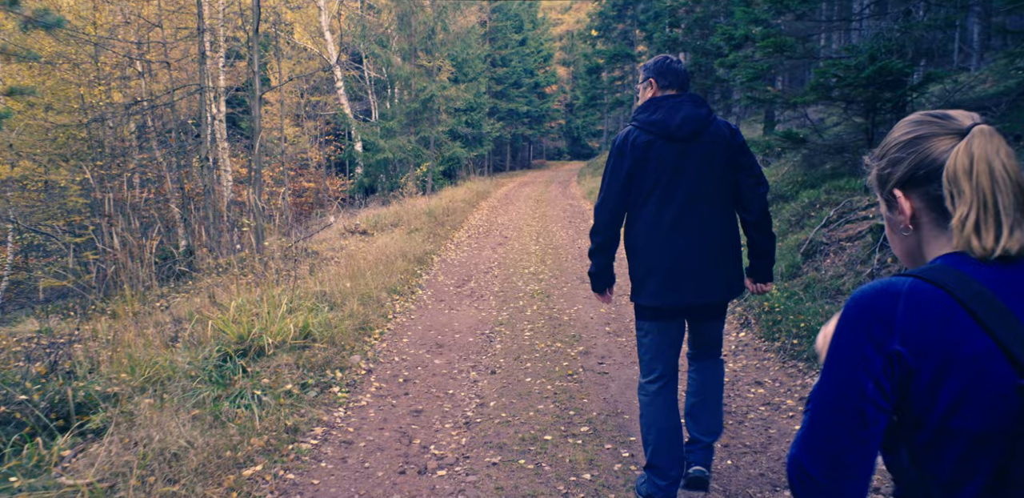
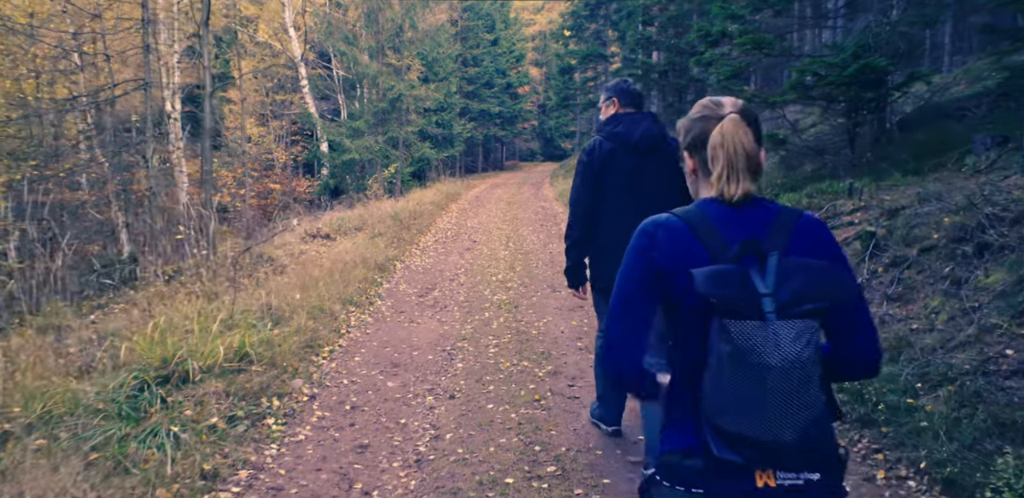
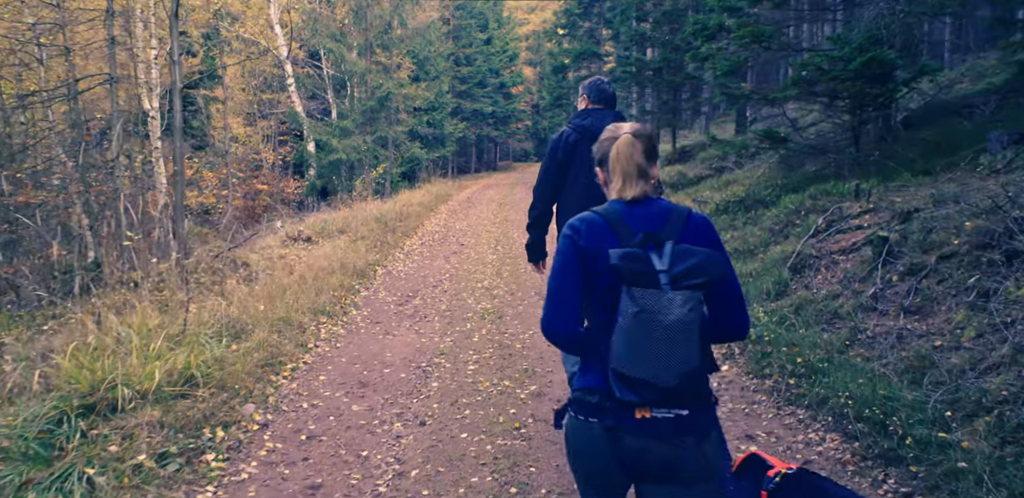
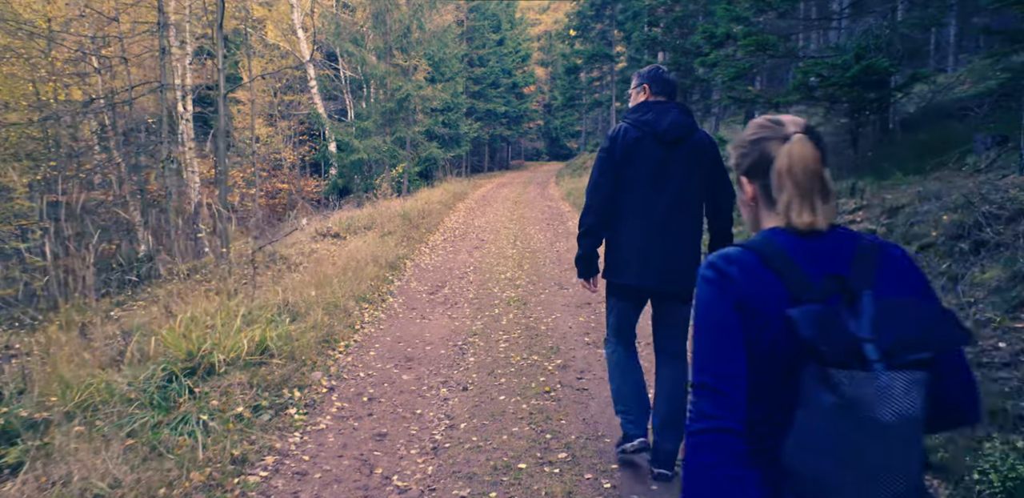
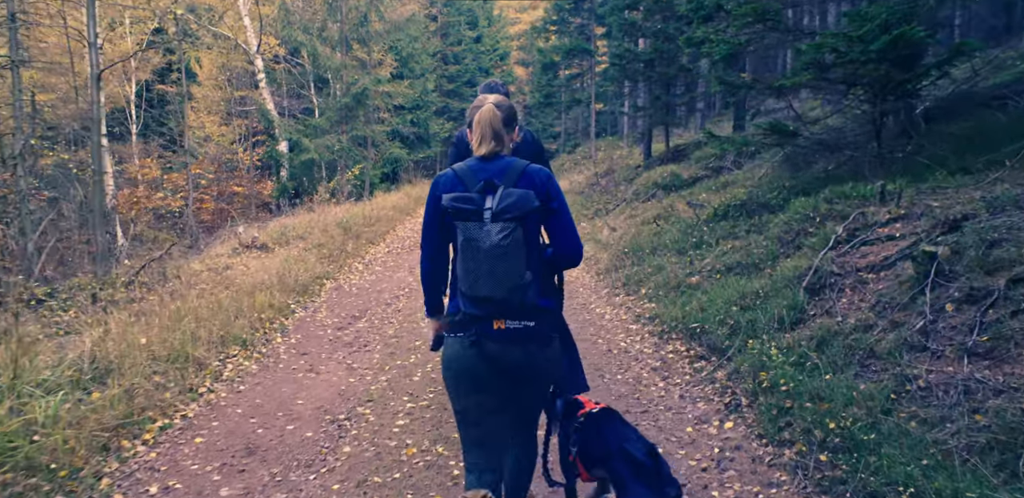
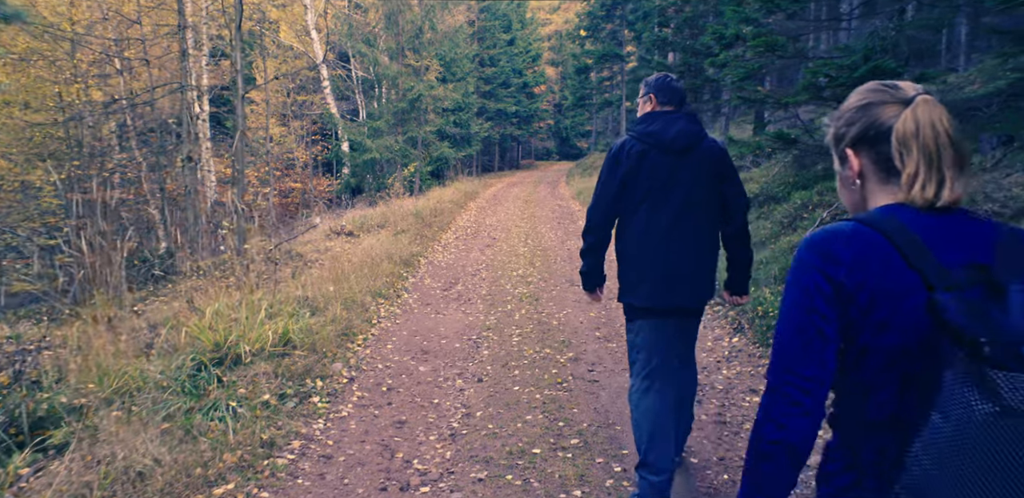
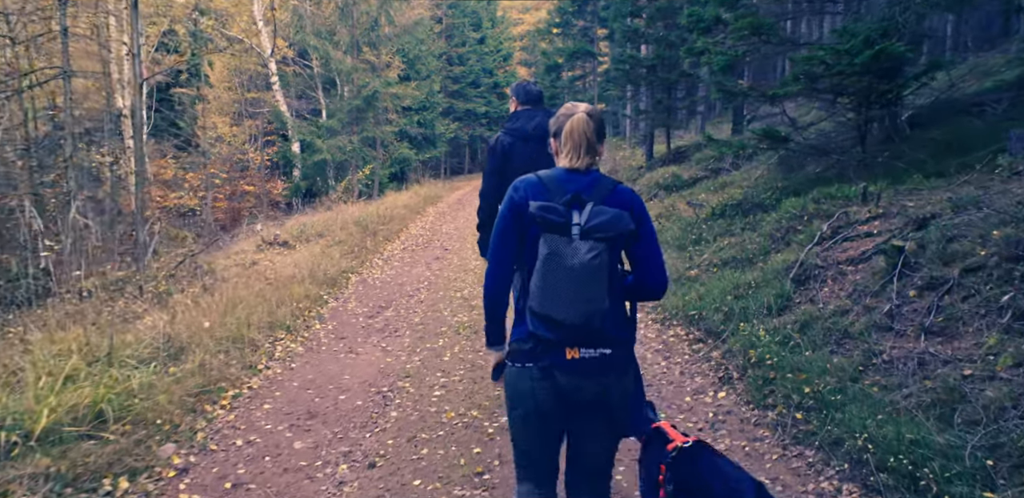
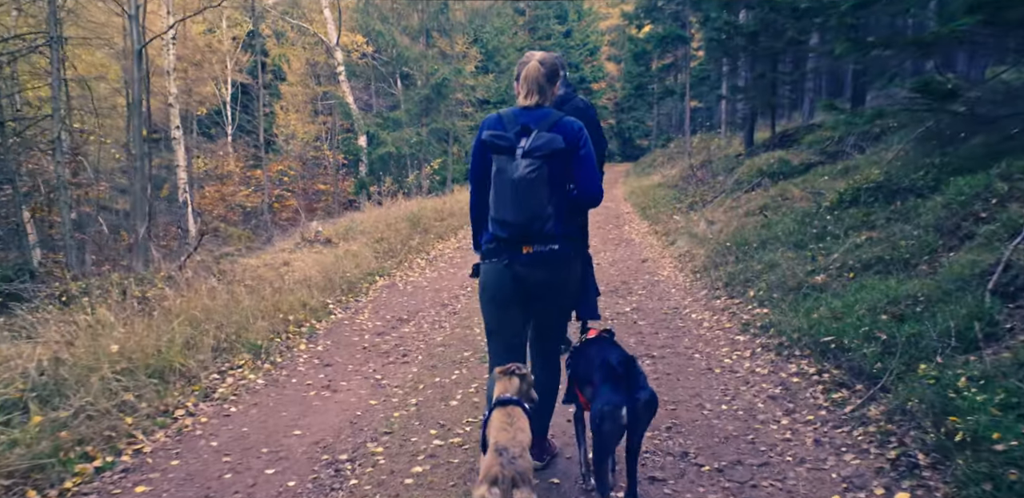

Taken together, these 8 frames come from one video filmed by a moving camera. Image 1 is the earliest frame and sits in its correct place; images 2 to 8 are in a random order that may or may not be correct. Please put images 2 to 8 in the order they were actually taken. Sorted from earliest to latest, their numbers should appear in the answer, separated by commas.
6, 4, 2, 3, 7, 5, 8
